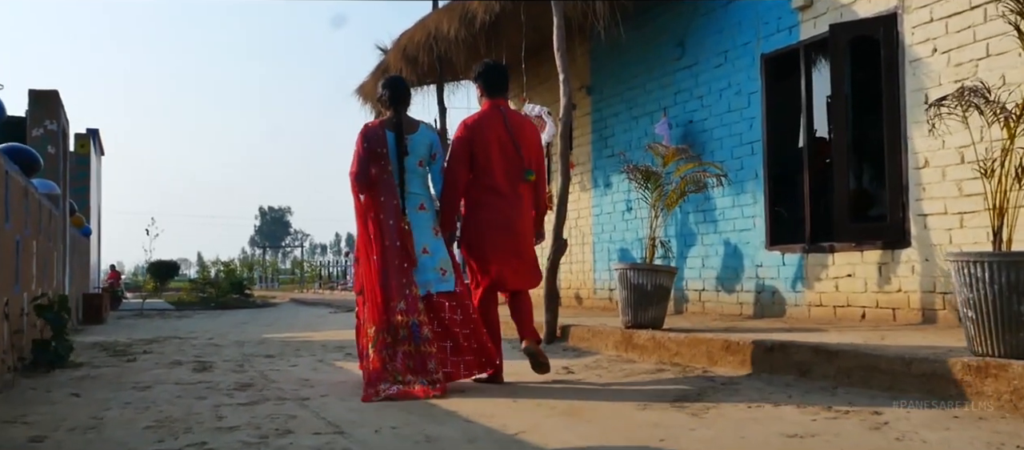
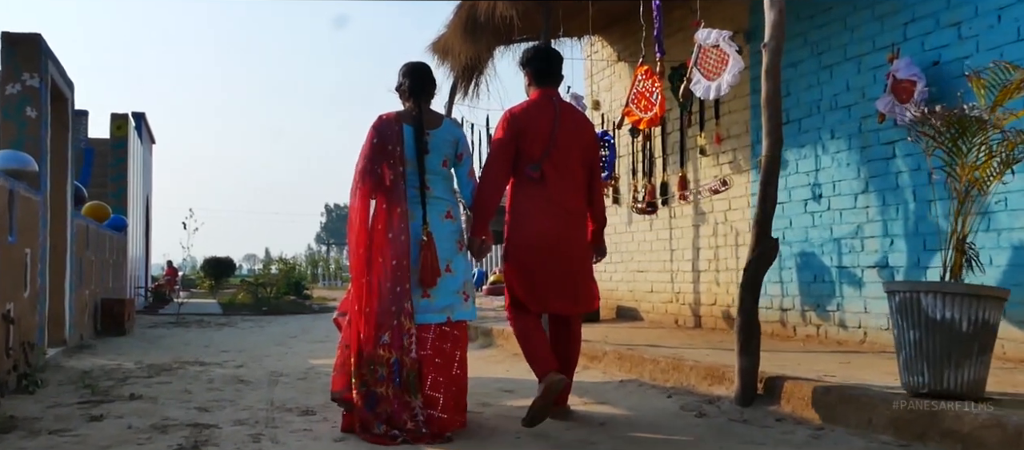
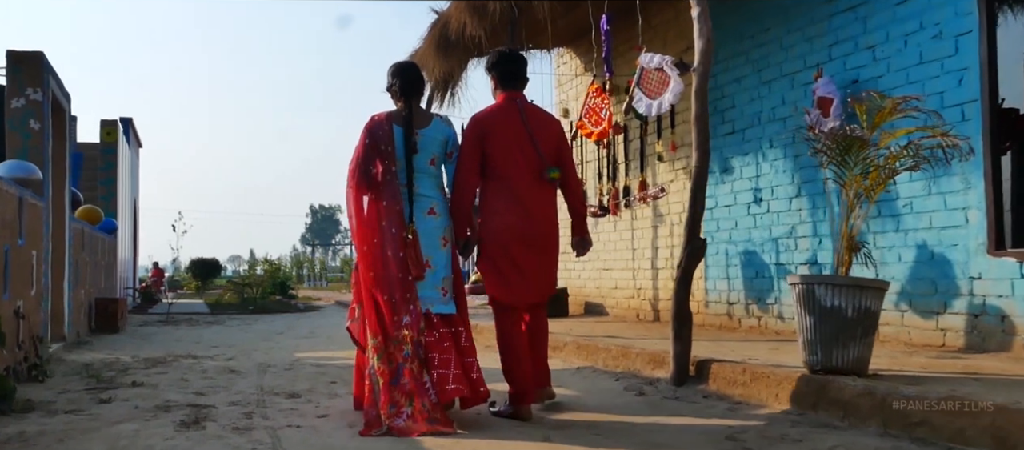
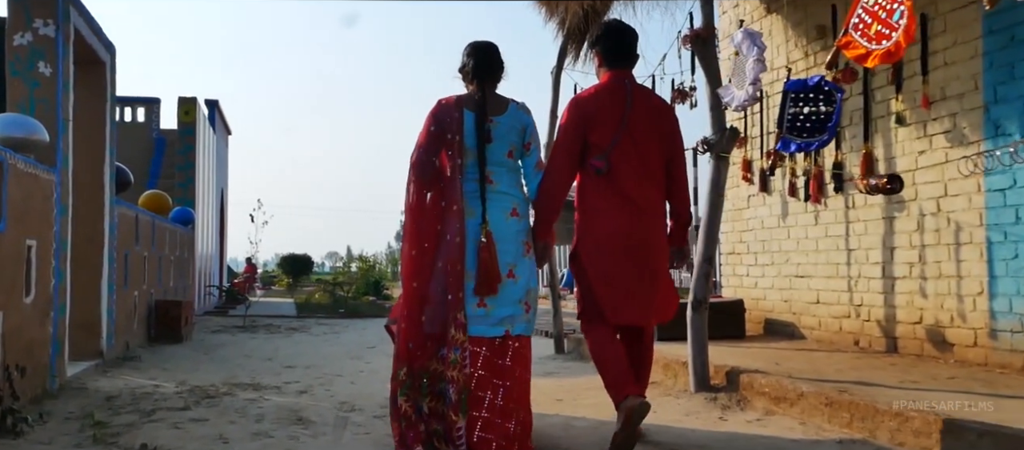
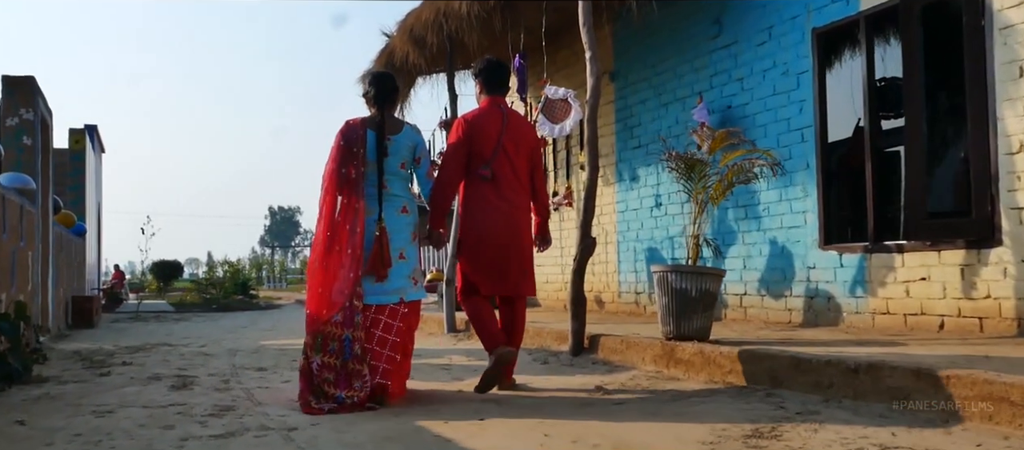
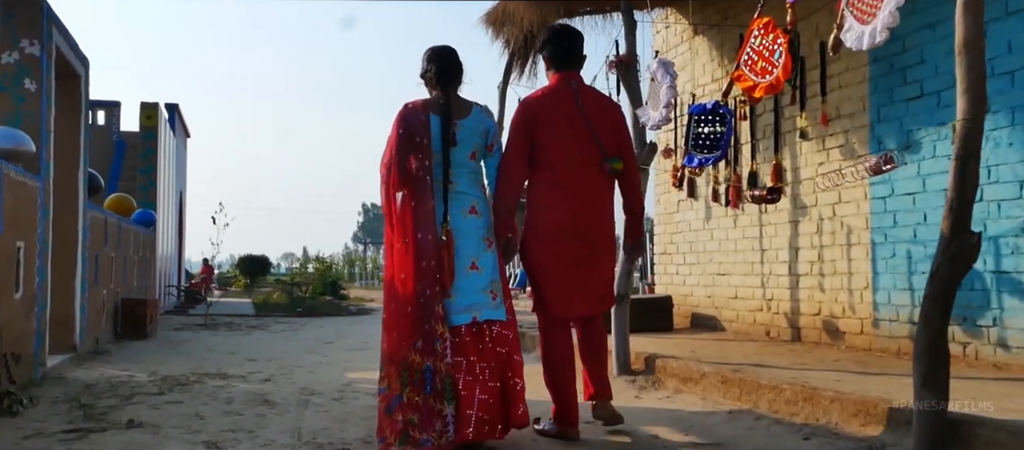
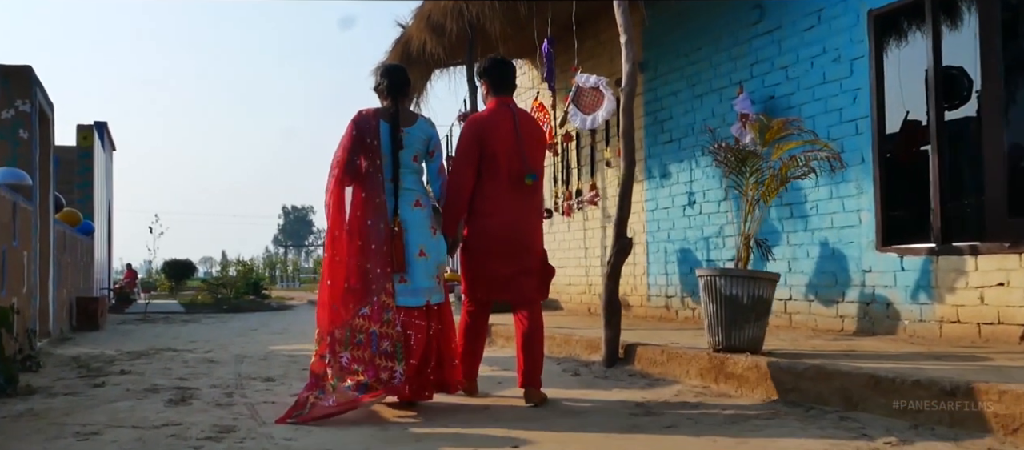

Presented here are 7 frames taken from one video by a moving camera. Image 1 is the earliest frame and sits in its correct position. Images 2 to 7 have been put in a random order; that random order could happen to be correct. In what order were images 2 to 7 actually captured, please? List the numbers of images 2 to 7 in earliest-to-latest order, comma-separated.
5, 7, 3, 2, 6, 4
